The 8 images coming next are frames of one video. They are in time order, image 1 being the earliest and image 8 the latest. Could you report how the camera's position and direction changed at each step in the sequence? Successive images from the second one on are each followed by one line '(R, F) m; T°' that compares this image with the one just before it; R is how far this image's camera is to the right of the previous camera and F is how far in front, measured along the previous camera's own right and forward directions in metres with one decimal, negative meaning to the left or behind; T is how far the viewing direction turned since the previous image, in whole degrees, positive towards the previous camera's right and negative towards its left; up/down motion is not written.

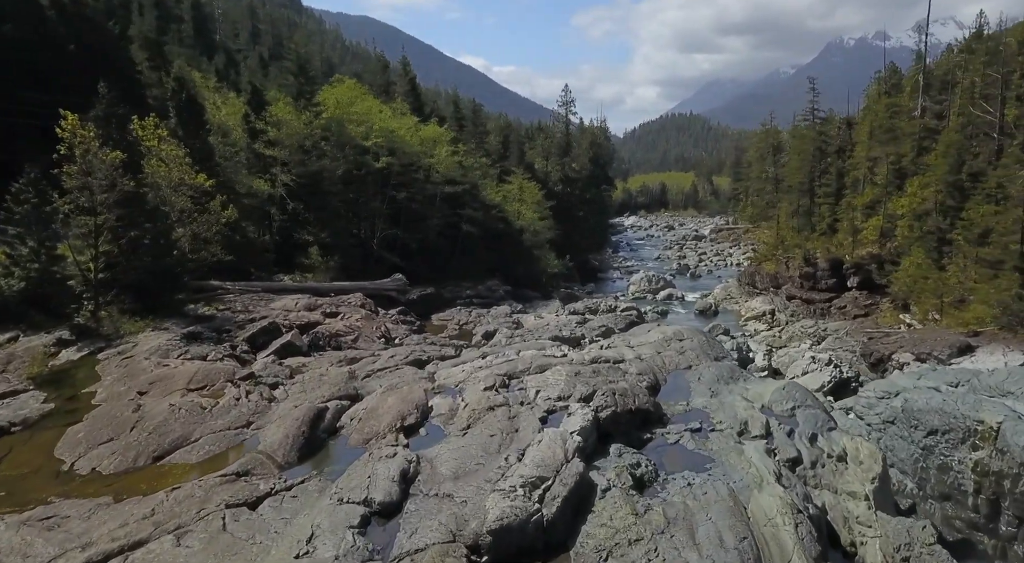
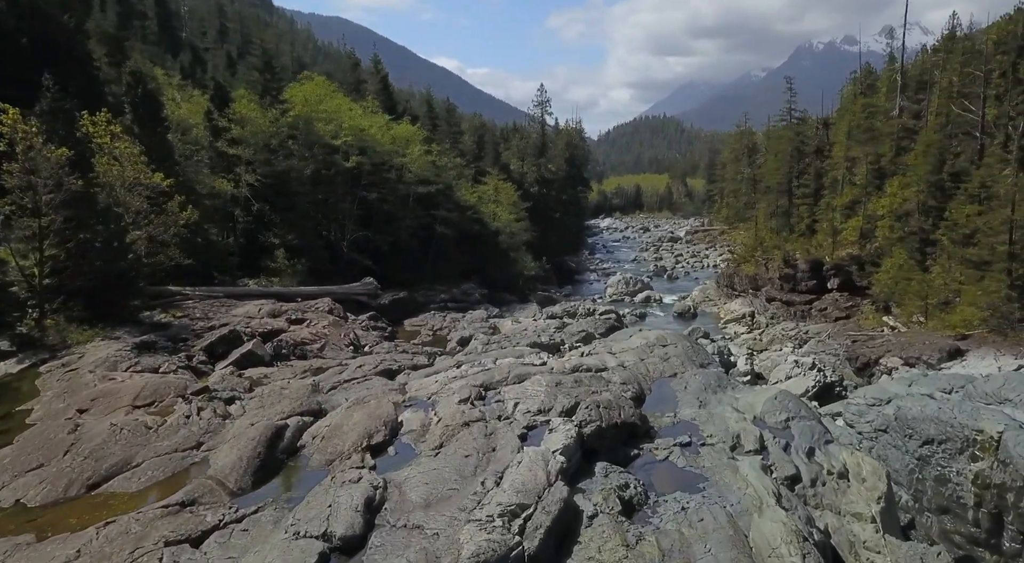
(0.0, +1.3) m; +2°
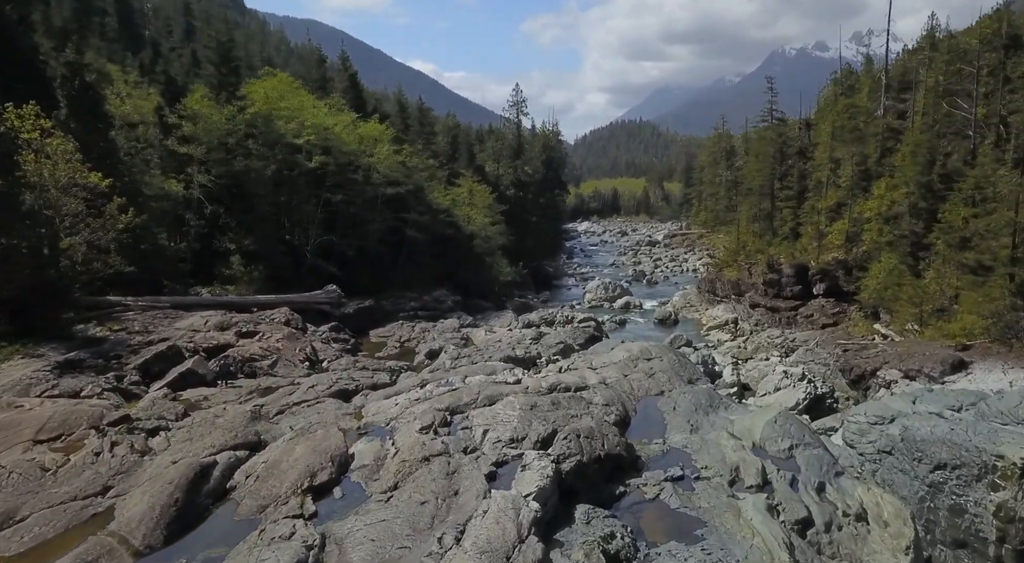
(+0.3, +2.2) m; +2°
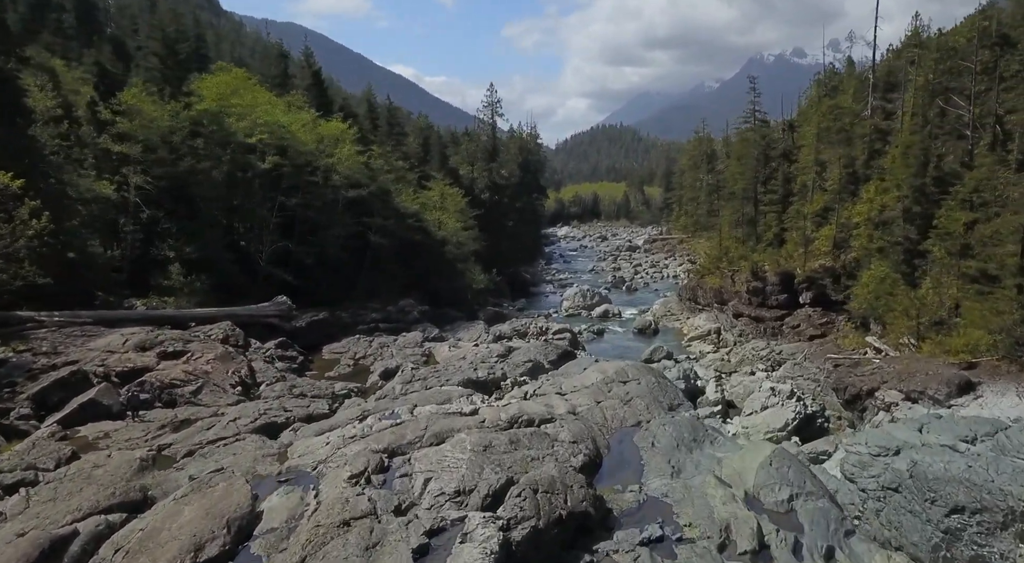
(+0.8, +2.7) m; +2°
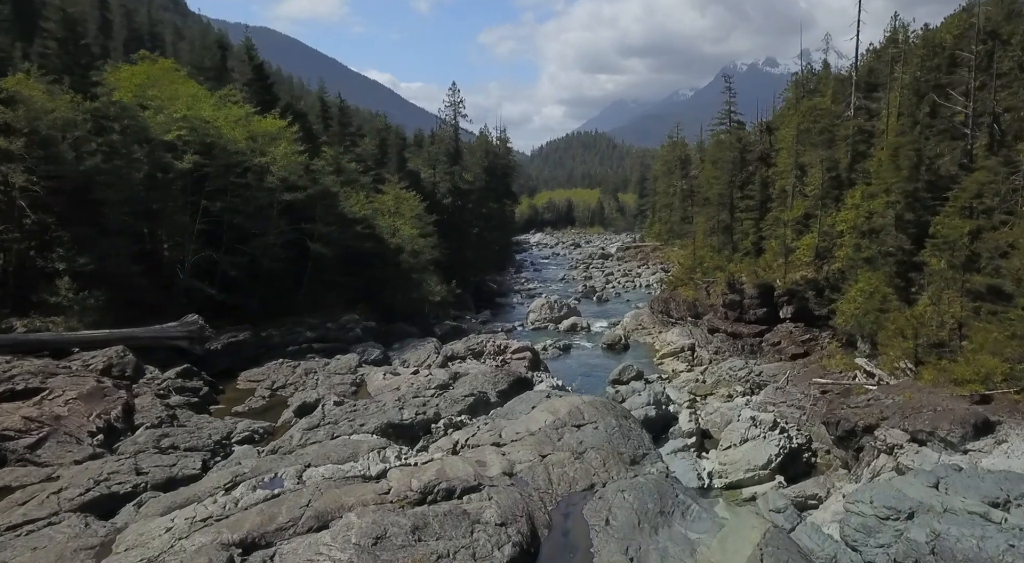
(+1.3, +3.9) m; +2°
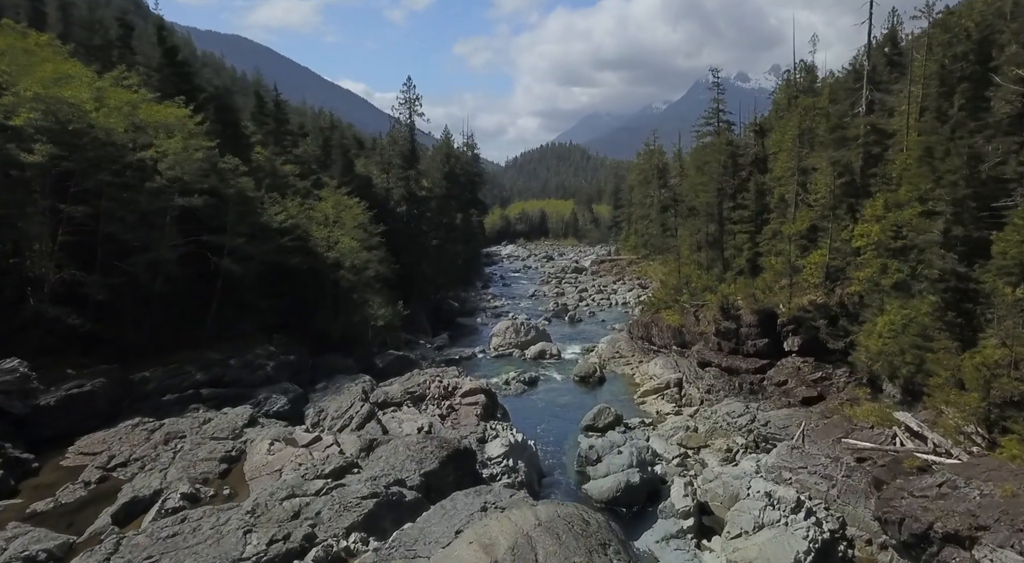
(+1.1, +6.9) m; +2°
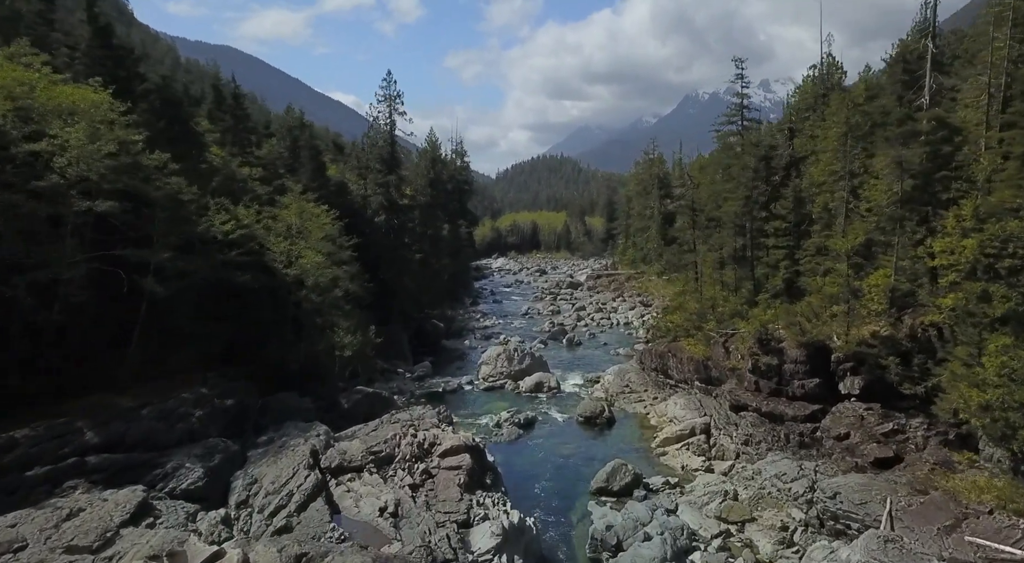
(-0.1, +6.3) m; +1°
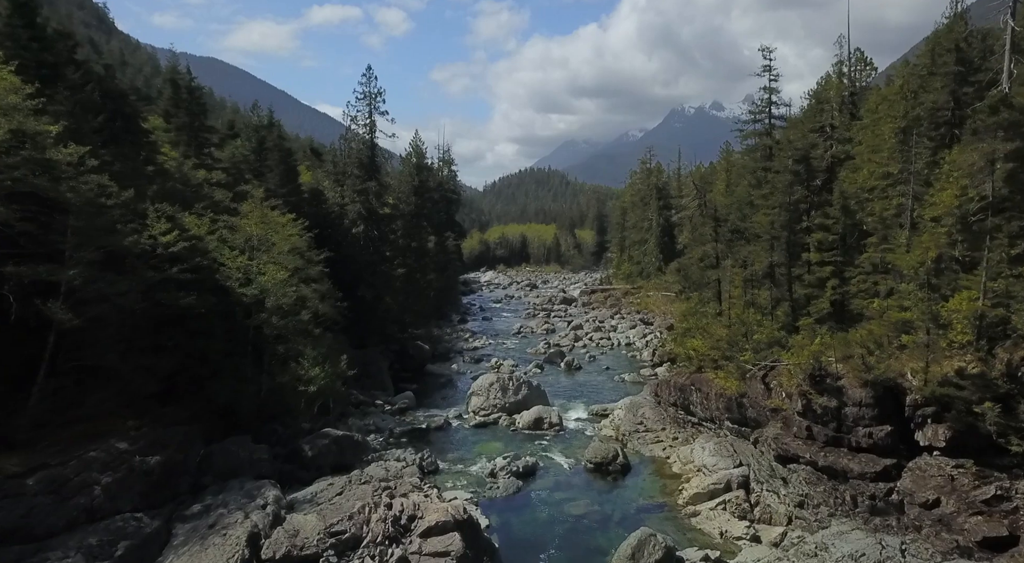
(-0.5, +5.3) m; +1°
